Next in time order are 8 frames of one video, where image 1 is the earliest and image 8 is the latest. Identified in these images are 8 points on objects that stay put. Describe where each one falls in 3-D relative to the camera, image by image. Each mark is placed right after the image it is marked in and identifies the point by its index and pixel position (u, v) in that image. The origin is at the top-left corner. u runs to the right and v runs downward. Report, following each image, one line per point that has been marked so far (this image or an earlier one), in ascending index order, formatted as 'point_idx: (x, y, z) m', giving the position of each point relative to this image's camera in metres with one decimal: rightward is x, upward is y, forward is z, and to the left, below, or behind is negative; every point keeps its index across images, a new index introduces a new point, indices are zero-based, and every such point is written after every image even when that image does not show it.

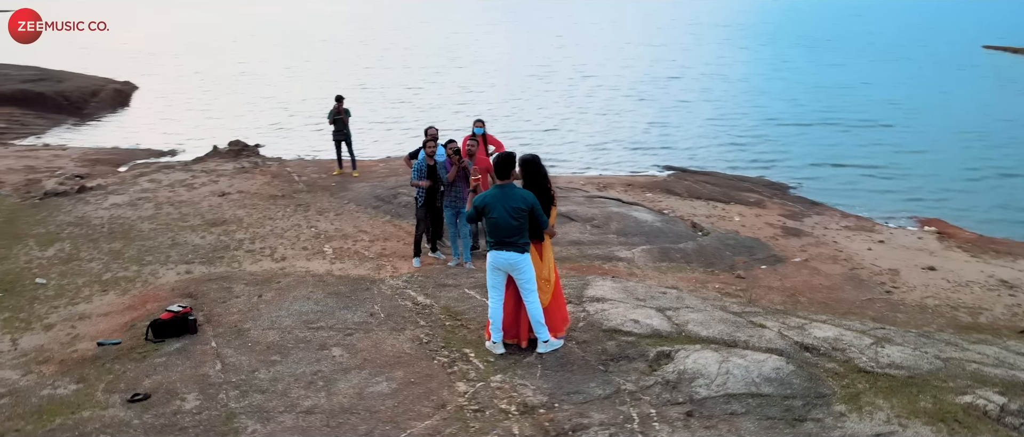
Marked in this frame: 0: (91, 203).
0: (-7.0, +0.3, +12.1) m
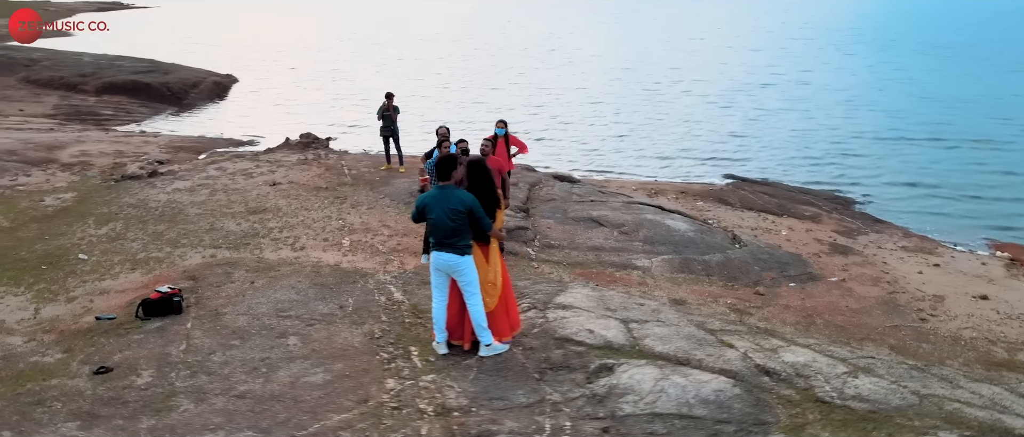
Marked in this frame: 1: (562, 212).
0: (-6.3, +0.6, +13.0) m
1: (+0.8, +0.1, +11.2) m
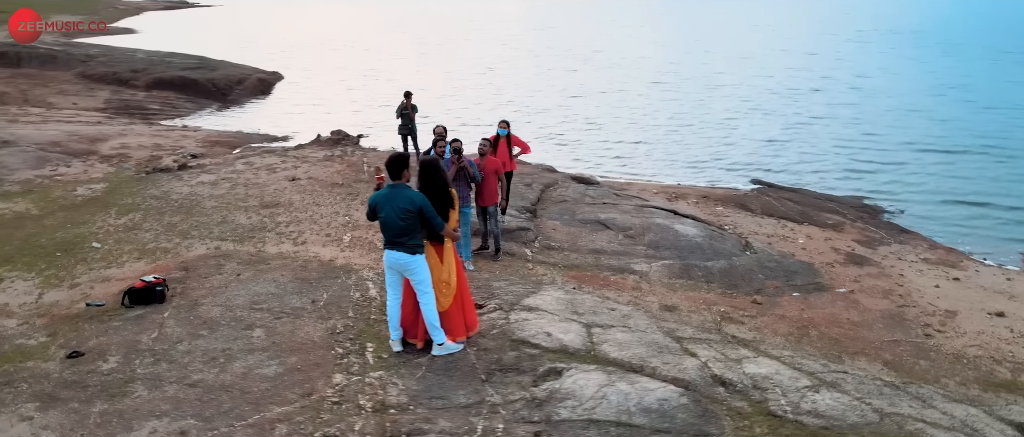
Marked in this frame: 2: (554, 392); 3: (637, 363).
0: (-6.0, +0.7, +13.4) m
1: (+0.9, +0.1, +11.2) m
2: (+0.3, -1.1, +4.6) m
3: (+0.9, -1.0, +5.1) m
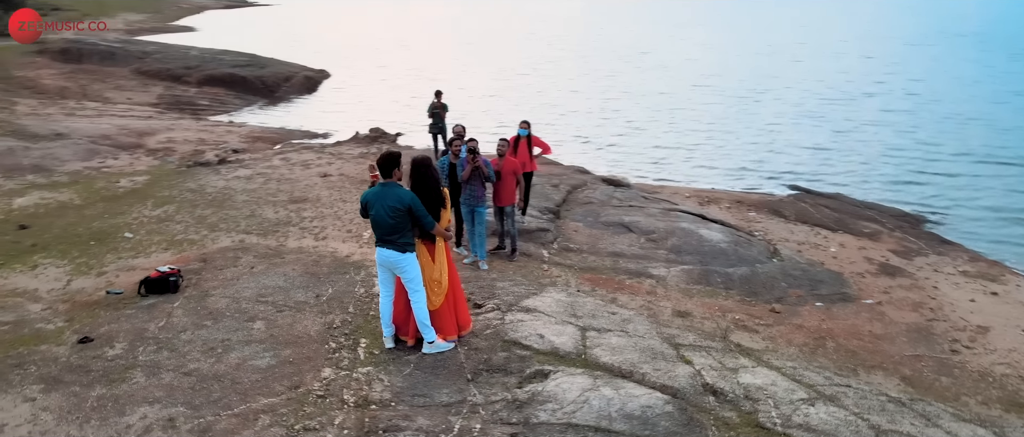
0: (-5.5, +0.9, +13.8) m
1: (+1.2, 0.0, +11.1) m
2: (+0.1, -1.1, +4.6) m
3: (+0.8, -1.0, +5.0) m
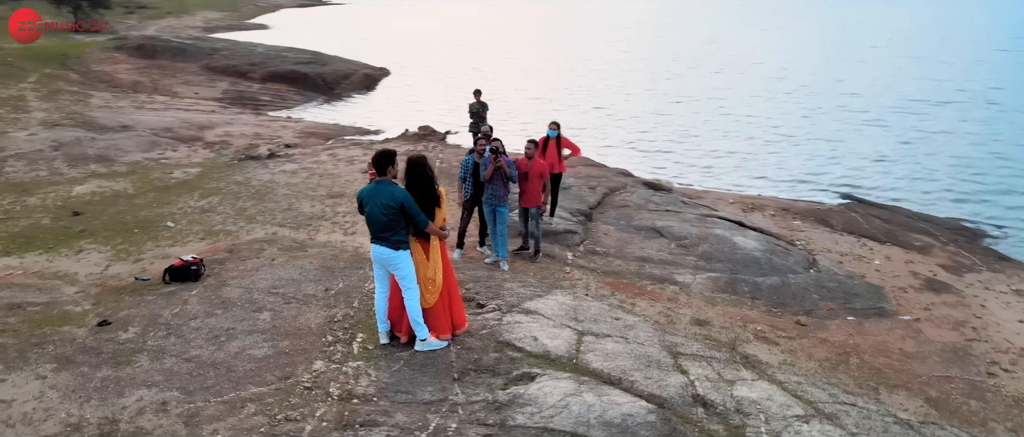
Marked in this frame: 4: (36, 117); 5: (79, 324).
0: (-4.7, +1.0, +14.2) m
1: (+1.7, 0.0, +10.9) m
2: (0.0, -1.1, +4.6) m
3: (+0.7, -1.1, +4.9) m
4: (-11.5, +2.5, +17.7) m
5: (-3.5, -0.9, +6.0) m
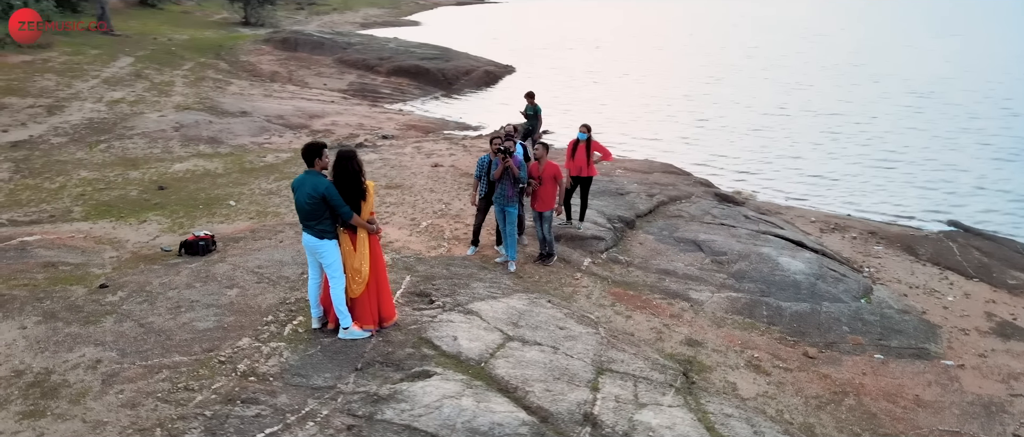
0: (-3.3, +1.3, +15.0) m
1: (+2.3, -0.2, +10.5) m
2: (-0.7, -1.1, +4.6) m
3: (0.0, -1.1, +4.8) m
4: (-9.1, +3.2, +19.8) m
5: (-3.9, -0.6, +6.7) m
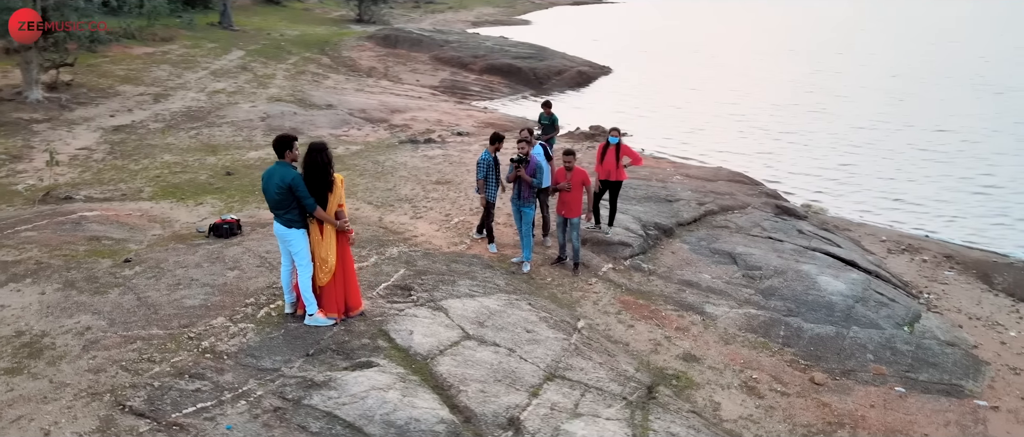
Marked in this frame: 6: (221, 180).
0: (-2.0, +1.4, +15.4) m
1: (+2.7, -0.3, +10.1) m
2: (-1.2, -1.0, +4.7) m
3: (-0.4, -1.1, +4.8) m
4: (-6.9, +3.6, +21.0) m
5: (-4.0, -0.4, +7.3) m
6: (-4.8, +0.6, +12.1) m
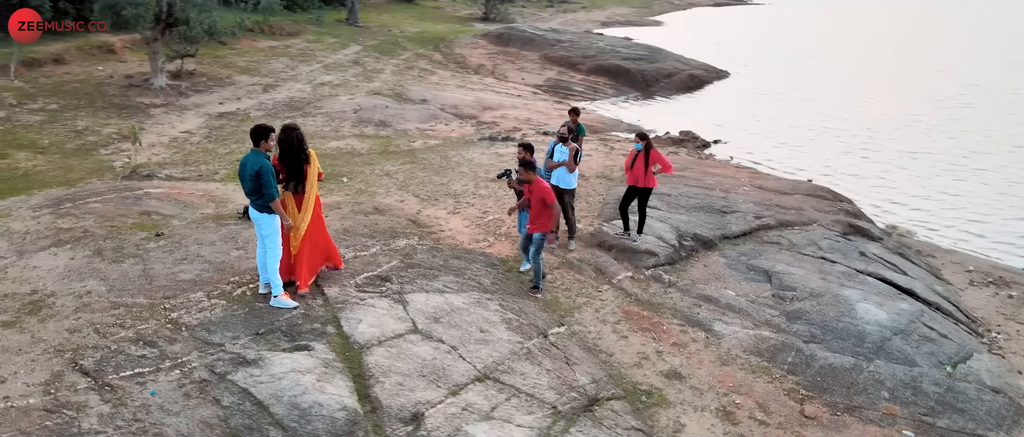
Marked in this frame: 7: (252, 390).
0: (-0.5, +1.5, +15.6) m
1: (+3.1, -0.5, +9.6) m
2: (-1.7, -1.0, +5.0) m
3: (-0.9, -1.0, +5.0) m
4: (-4.2, +4.0, +22.0) m
5: (-3.9, -0.2, +8.0) m
6: (-3.9, +0.9, +12.9) m
7: (-1.6, -1.1, +4.7) m
